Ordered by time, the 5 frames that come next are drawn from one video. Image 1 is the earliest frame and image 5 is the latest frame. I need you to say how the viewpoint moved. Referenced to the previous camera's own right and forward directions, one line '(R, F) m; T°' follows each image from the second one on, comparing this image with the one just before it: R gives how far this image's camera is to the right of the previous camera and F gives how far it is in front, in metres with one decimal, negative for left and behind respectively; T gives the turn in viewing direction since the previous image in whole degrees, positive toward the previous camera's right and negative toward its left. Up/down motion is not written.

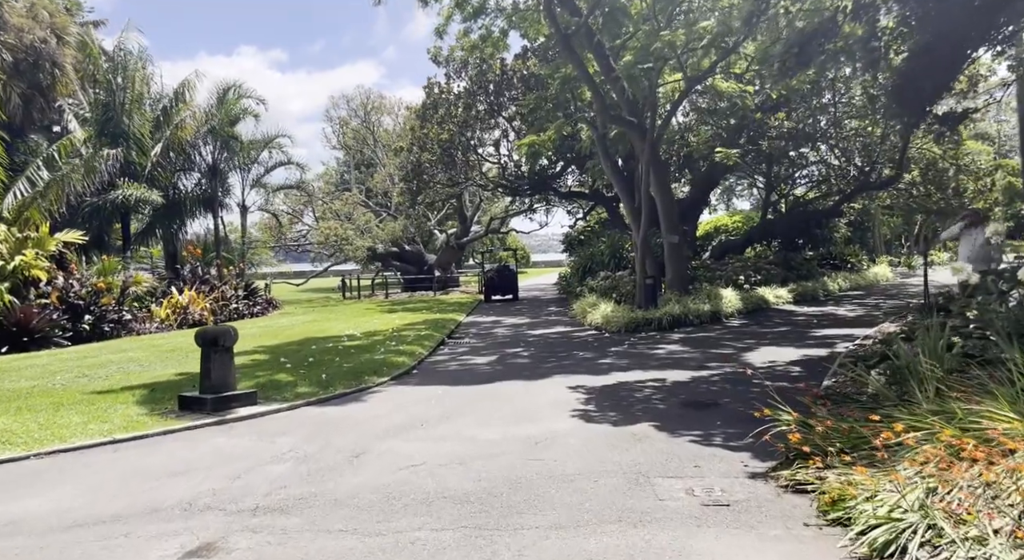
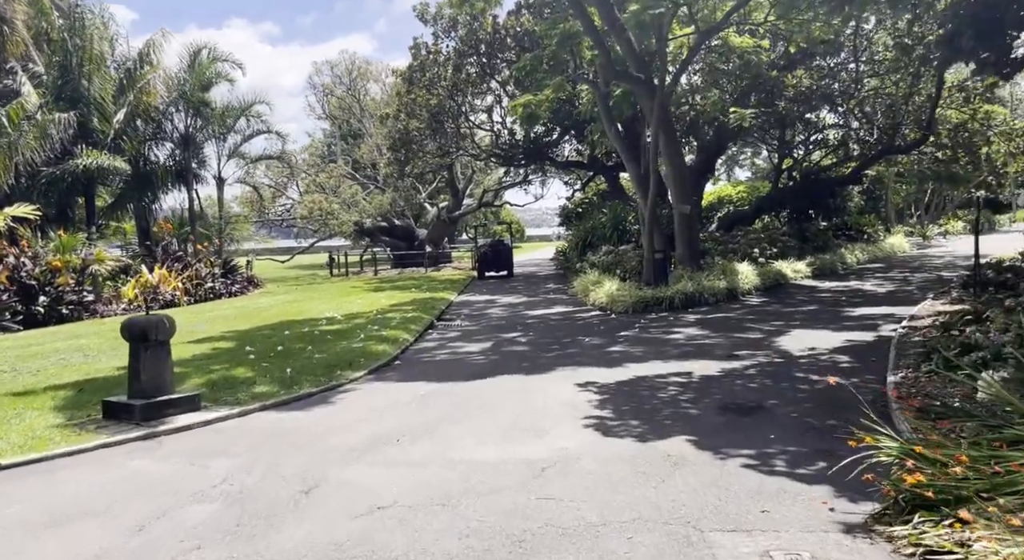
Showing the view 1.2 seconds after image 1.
(0.0, +1.5) m; 0°
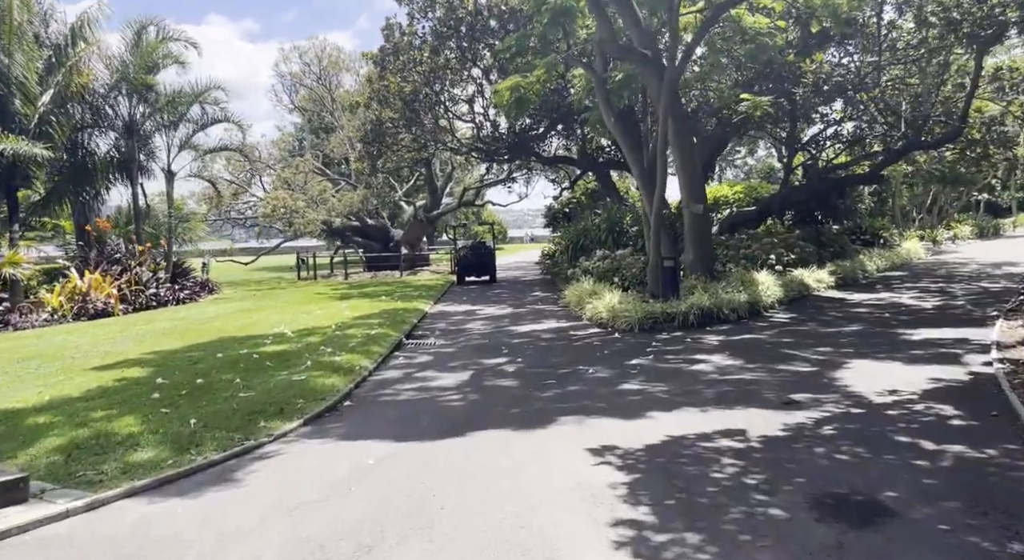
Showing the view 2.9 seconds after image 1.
(0.0, +2.2) m; +2°
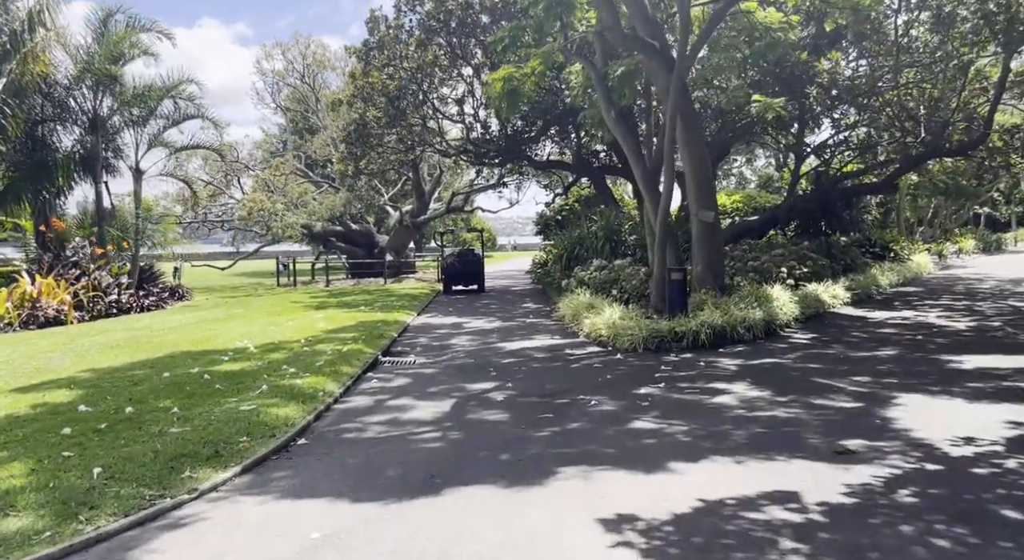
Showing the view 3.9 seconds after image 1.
(0.0, +1.3) m; +1°
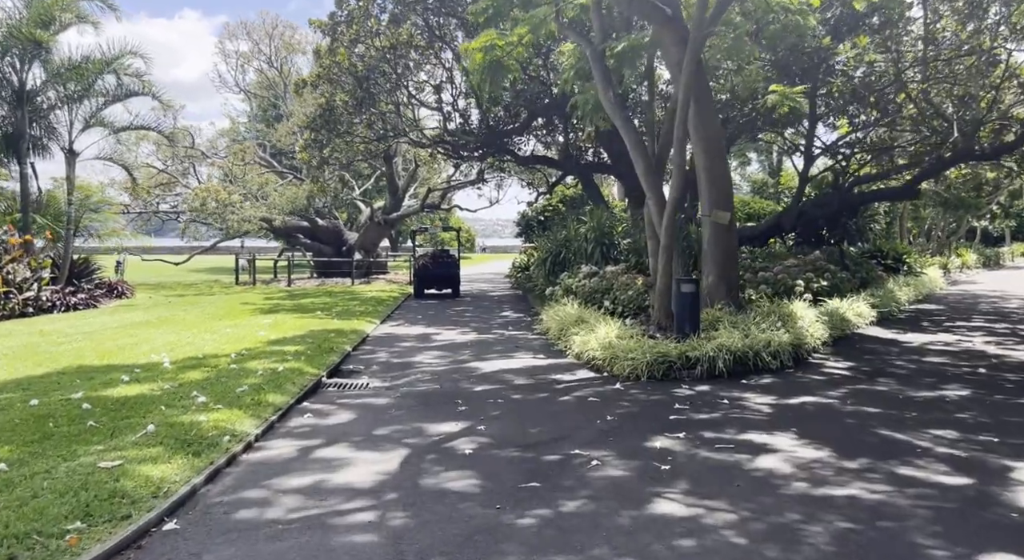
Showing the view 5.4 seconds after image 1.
(0.0, +2.0) m; +2°
